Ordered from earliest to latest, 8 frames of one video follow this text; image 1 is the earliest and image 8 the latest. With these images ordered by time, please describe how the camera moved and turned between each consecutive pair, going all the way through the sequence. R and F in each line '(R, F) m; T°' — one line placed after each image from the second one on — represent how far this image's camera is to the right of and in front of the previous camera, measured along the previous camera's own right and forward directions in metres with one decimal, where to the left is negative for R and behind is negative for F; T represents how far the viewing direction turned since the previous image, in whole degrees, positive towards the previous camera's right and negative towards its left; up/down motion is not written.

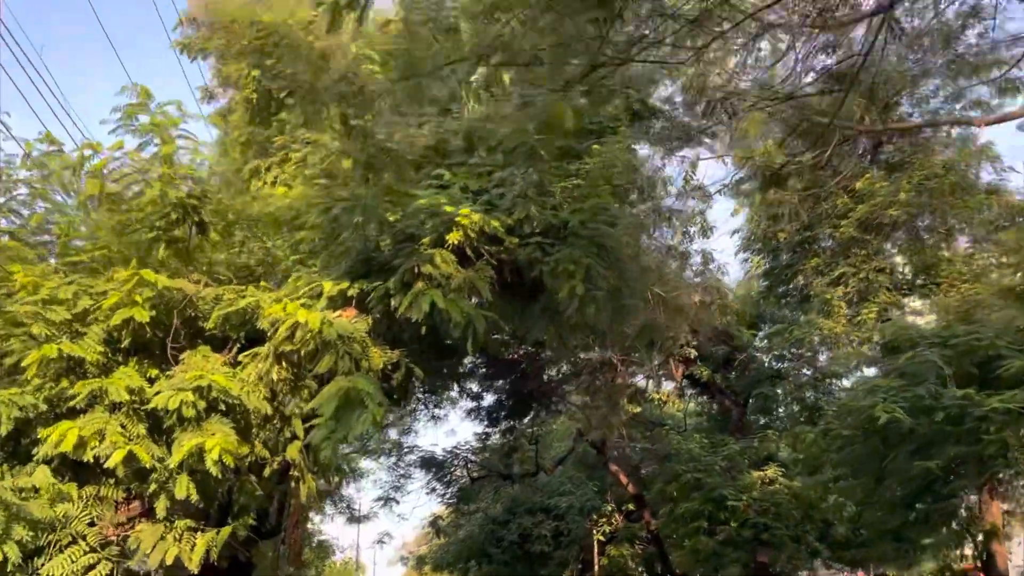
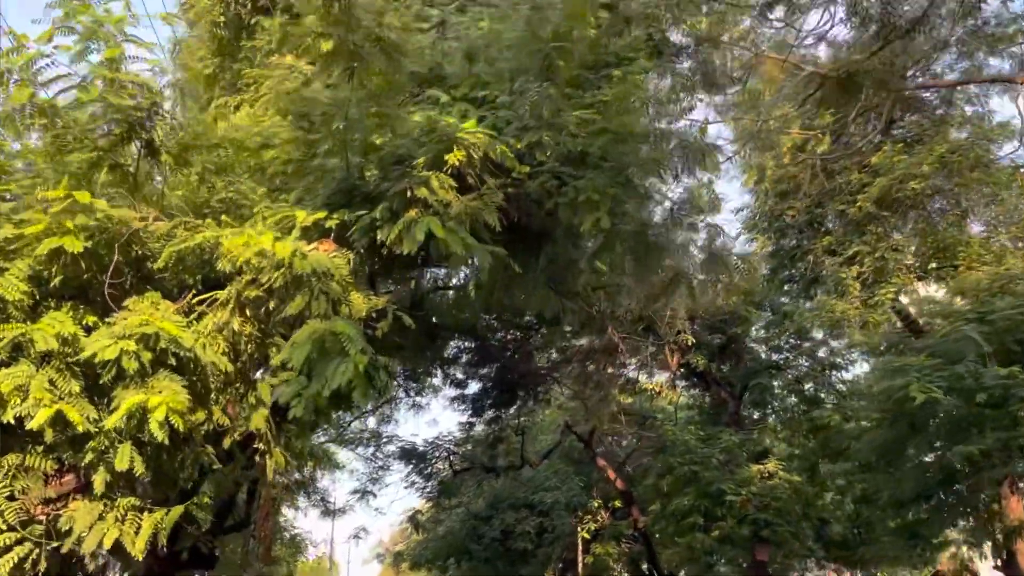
(-0.1, +0.8) m; +1°
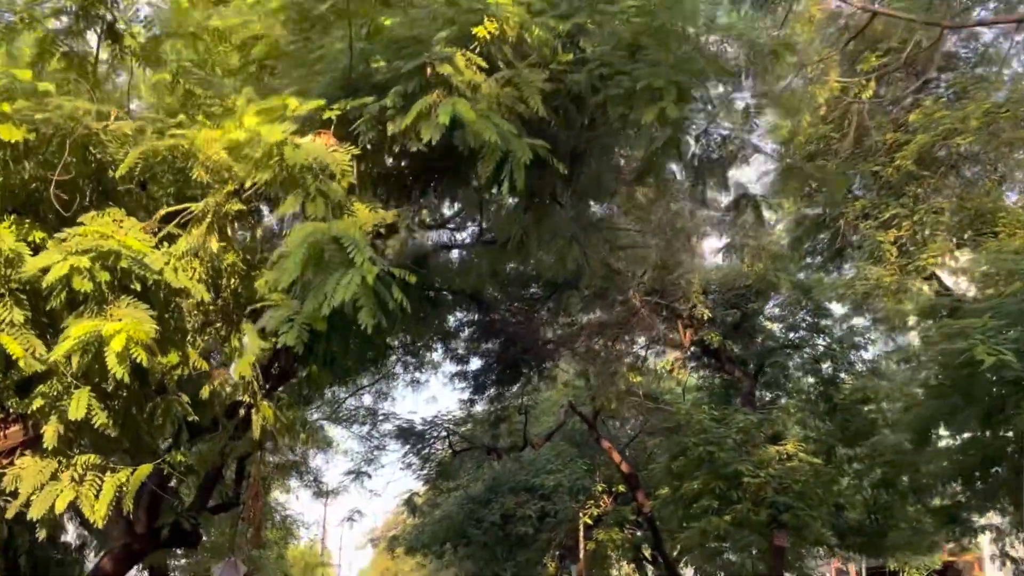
(-0.2, +0.7) m; 0°
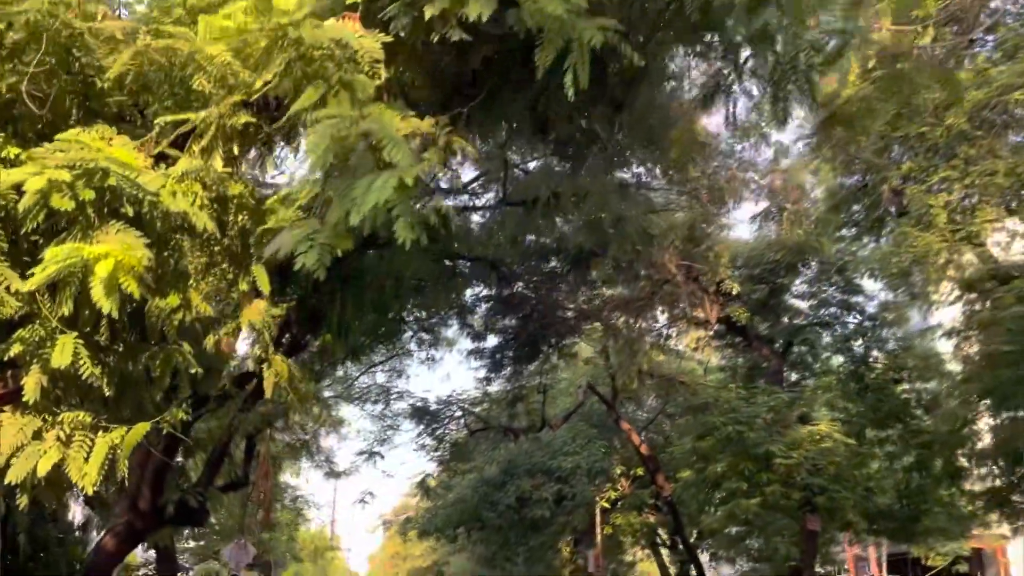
(-0.2, +0.5) m; -1°
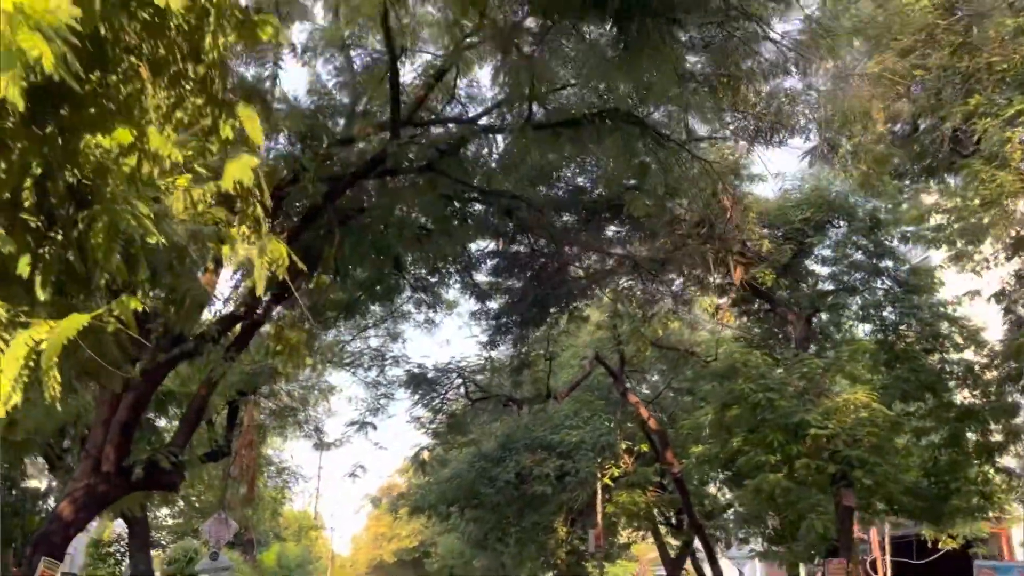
(-0.3, +1.0) m; +1°
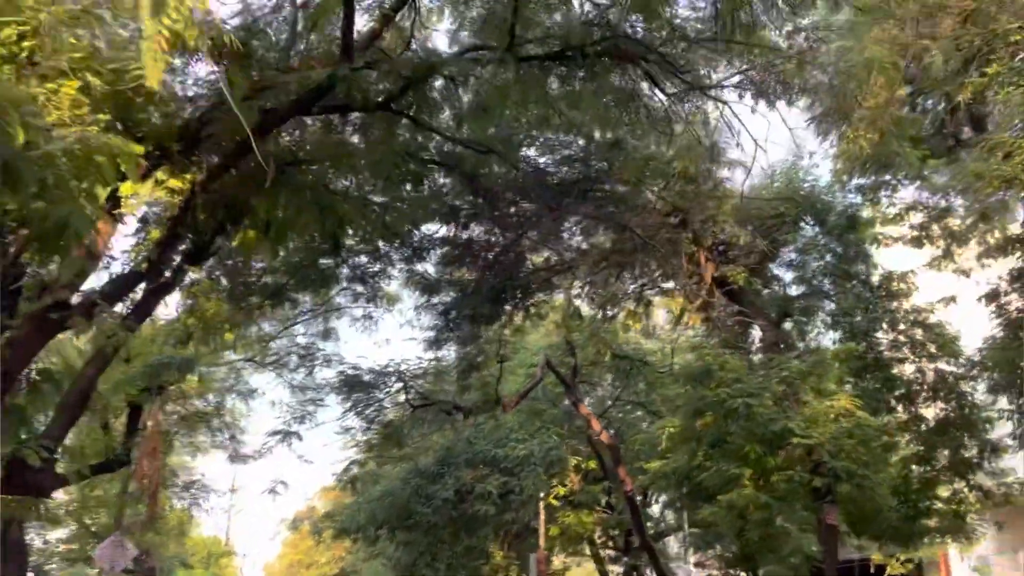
(-0.3, +1.2) m; +5°
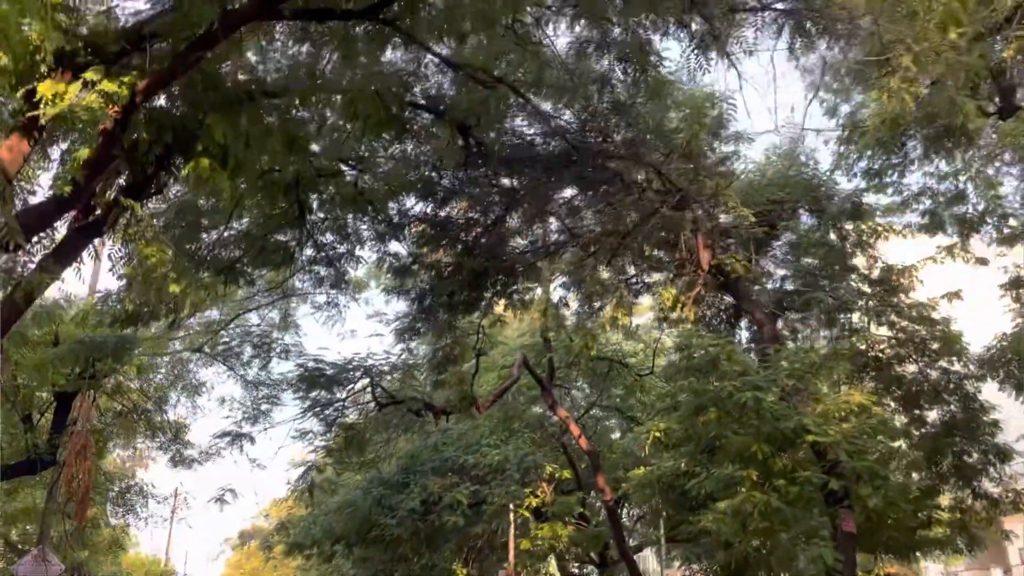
(-0.3, +1.0) m; +3°
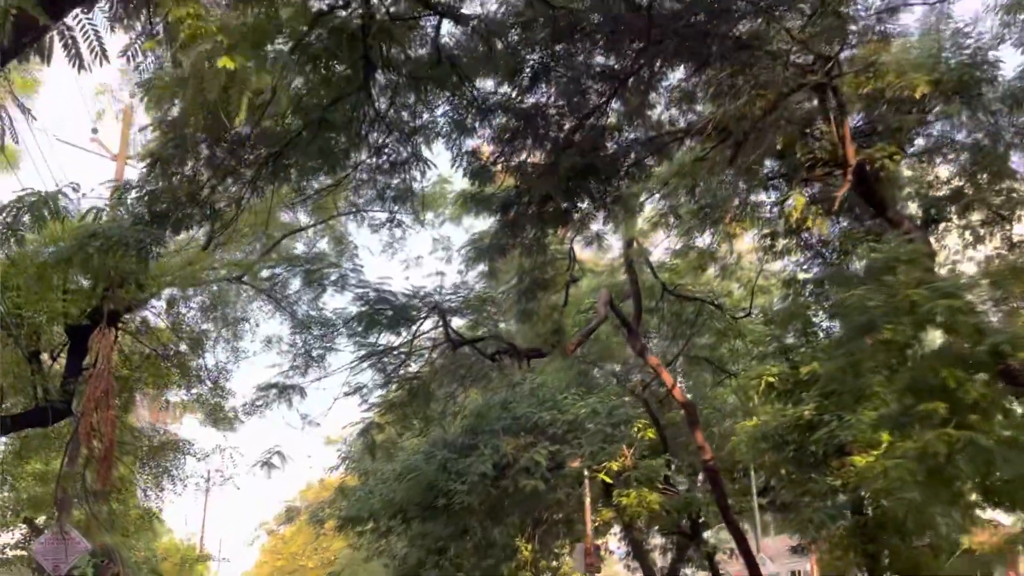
(-0.8, +1.8) m; -1°
